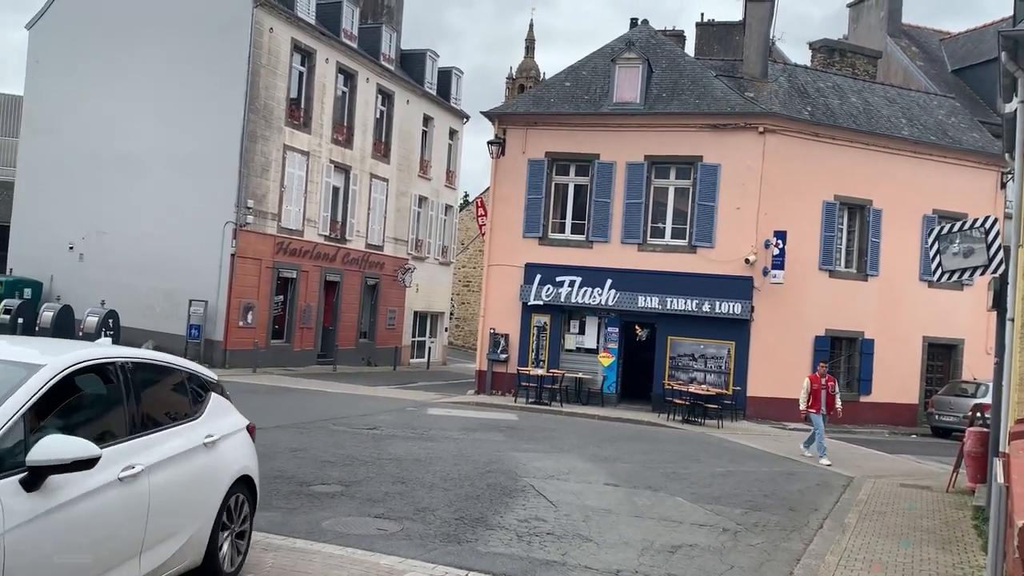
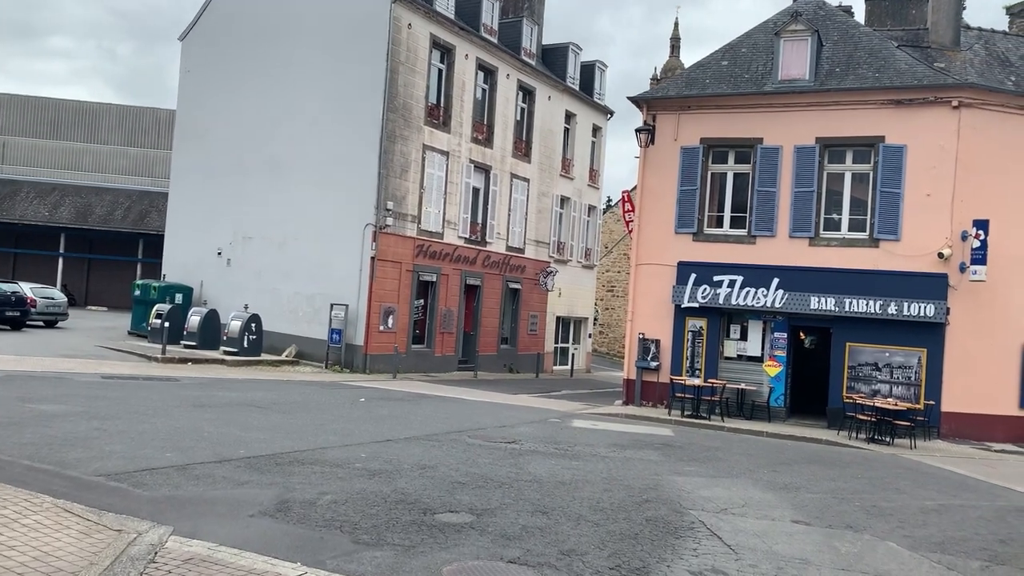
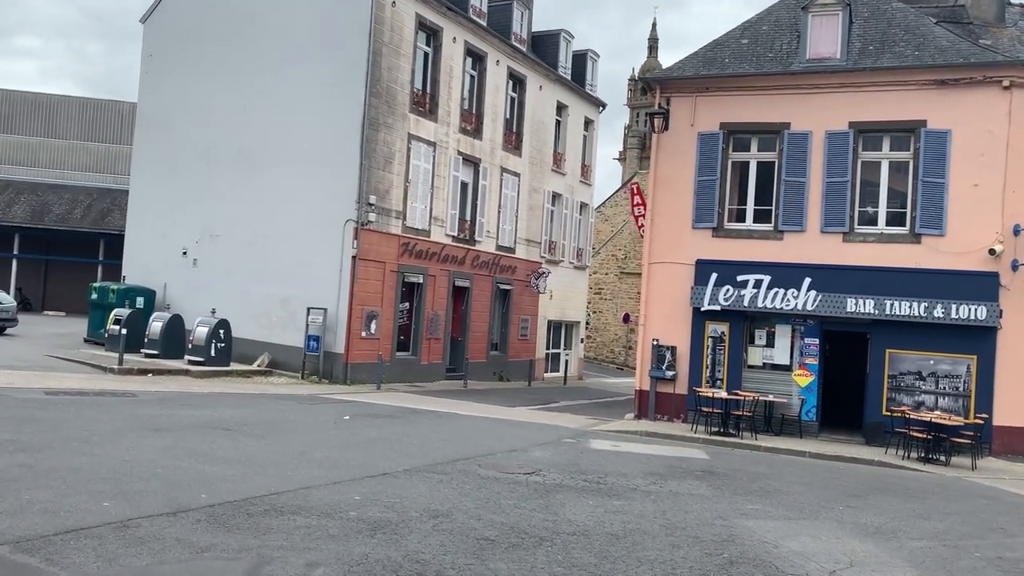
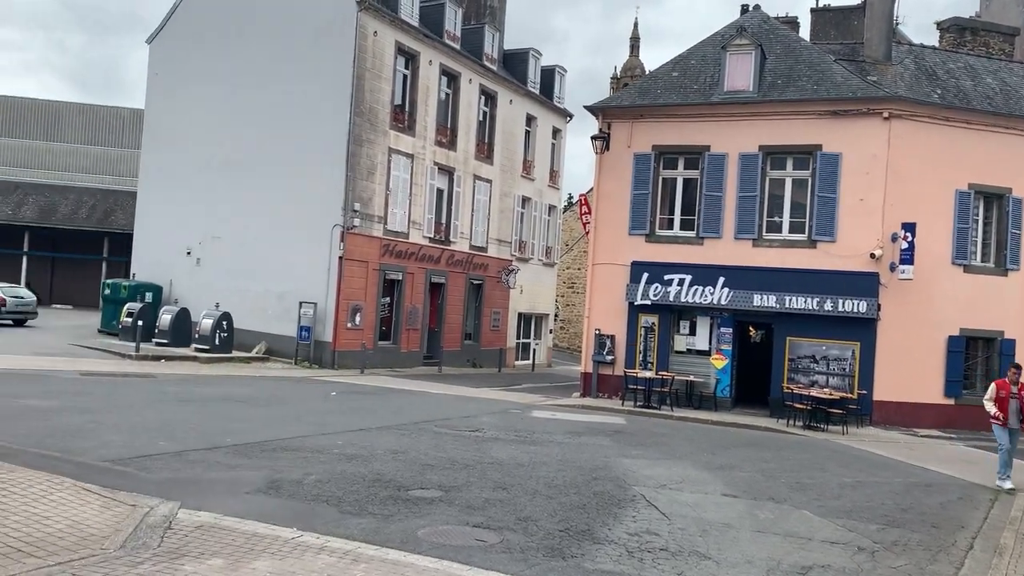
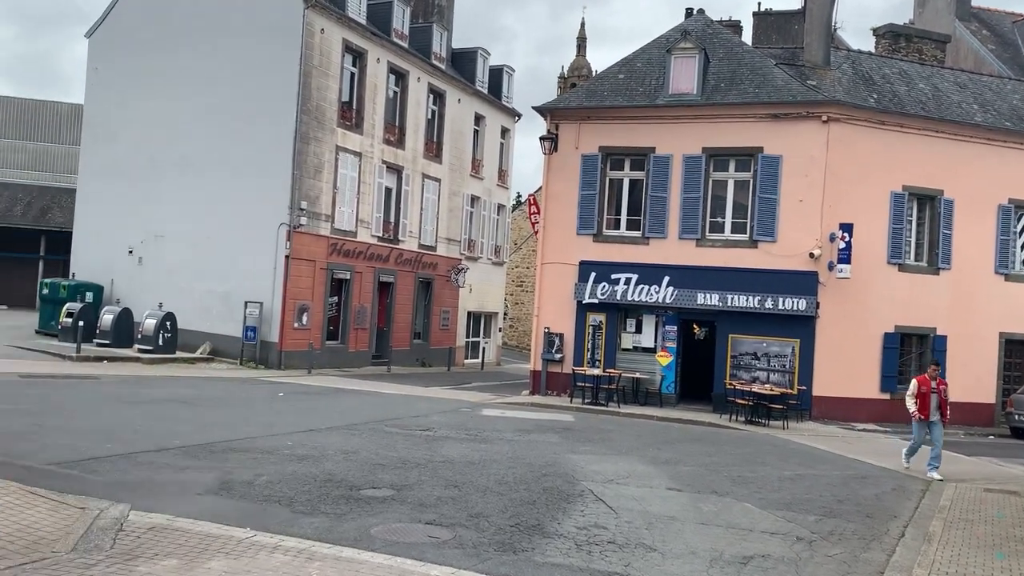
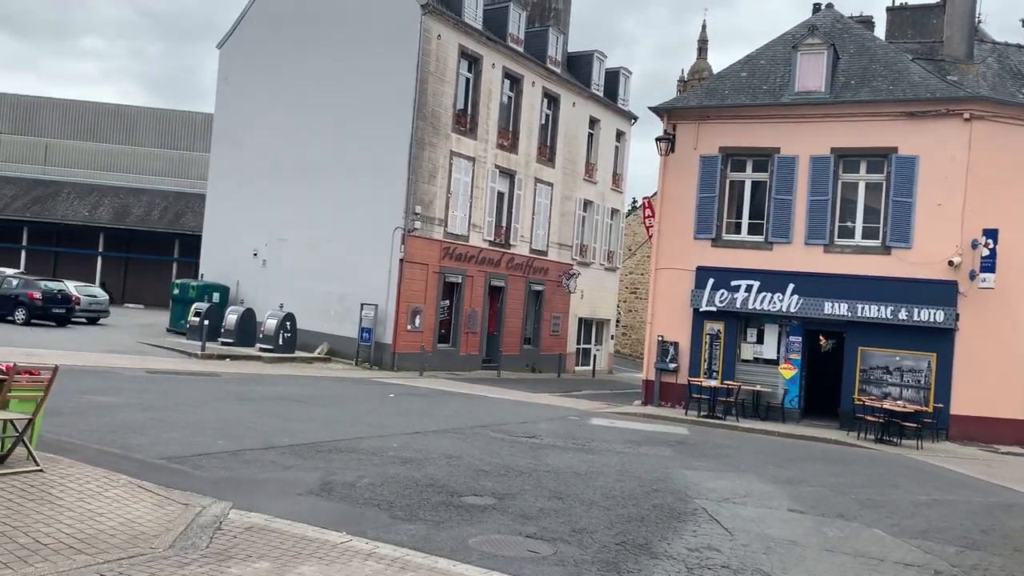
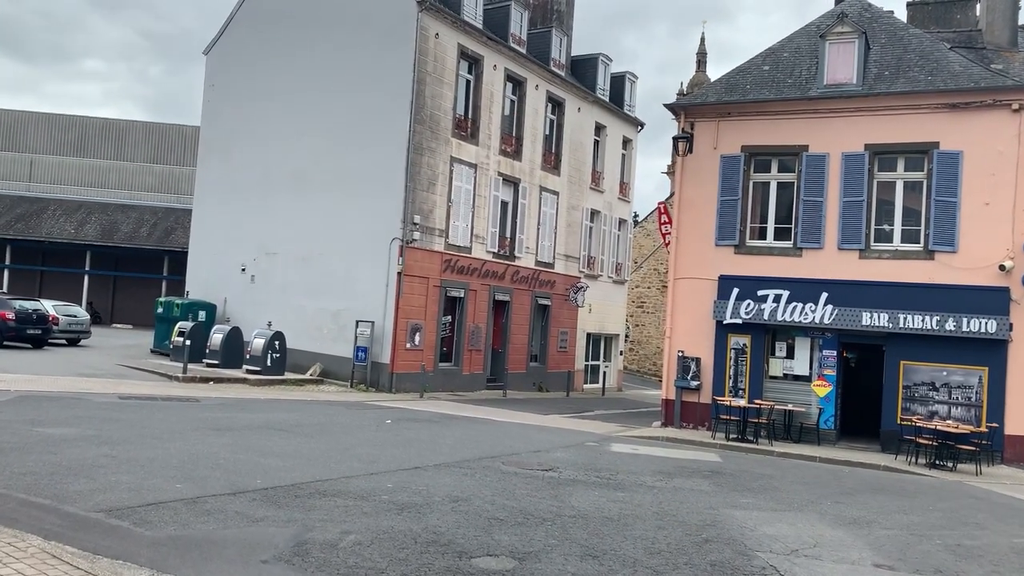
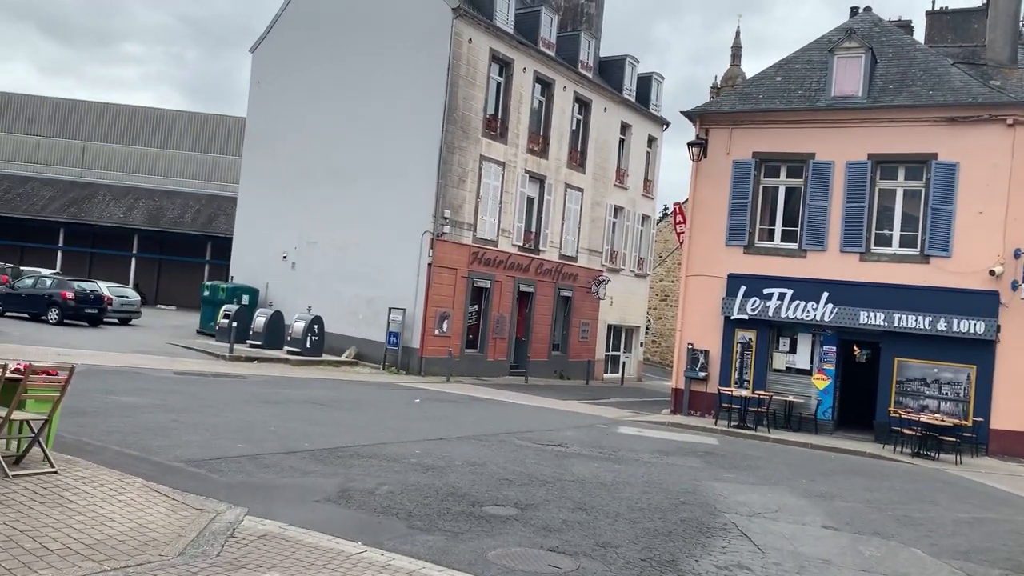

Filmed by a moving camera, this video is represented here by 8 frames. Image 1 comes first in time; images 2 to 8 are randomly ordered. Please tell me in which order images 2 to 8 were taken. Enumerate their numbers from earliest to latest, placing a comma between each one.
5, 4, 6, 8, 2, 7, 3
